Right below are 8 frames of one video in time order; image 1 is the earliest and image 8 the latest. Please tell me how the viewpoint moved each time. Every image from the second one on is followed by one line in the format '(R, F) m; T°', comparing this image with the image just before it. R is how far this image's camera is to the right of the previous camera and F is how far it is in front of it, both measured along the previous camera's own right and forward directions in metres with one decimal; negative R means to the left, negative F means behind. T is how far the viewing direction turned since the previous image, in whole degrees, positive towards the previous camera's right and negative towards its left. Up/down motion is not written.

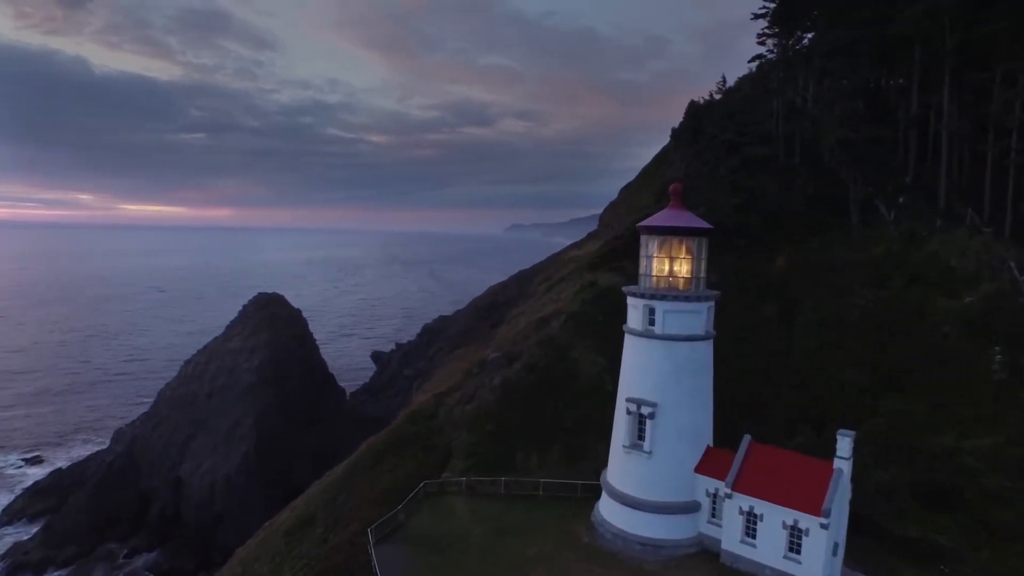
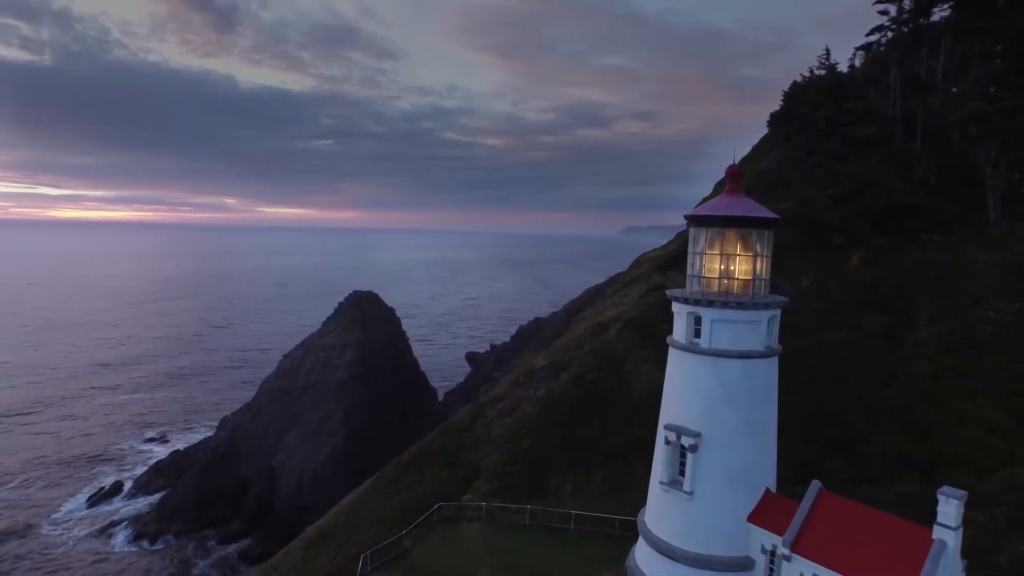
(+2.3, +2.9) m; -10°
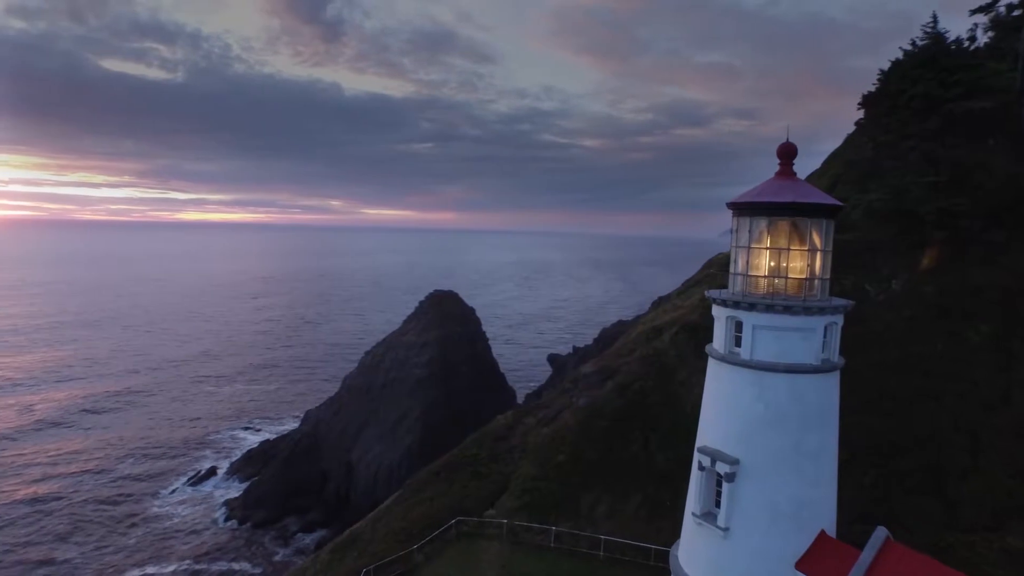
(+1.7, +1.7) m; -8°
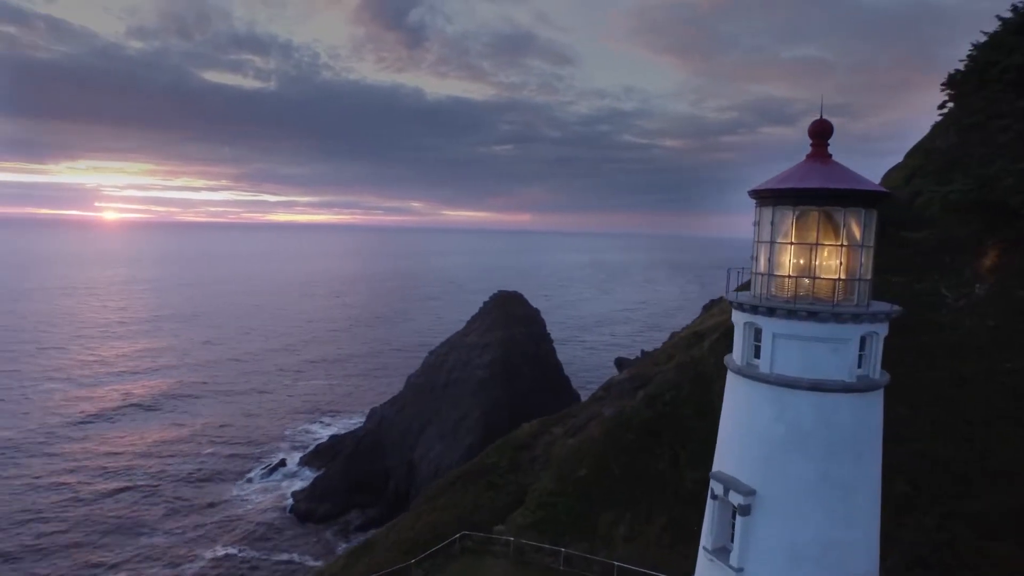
(+1.6, +1.3) m; -7°
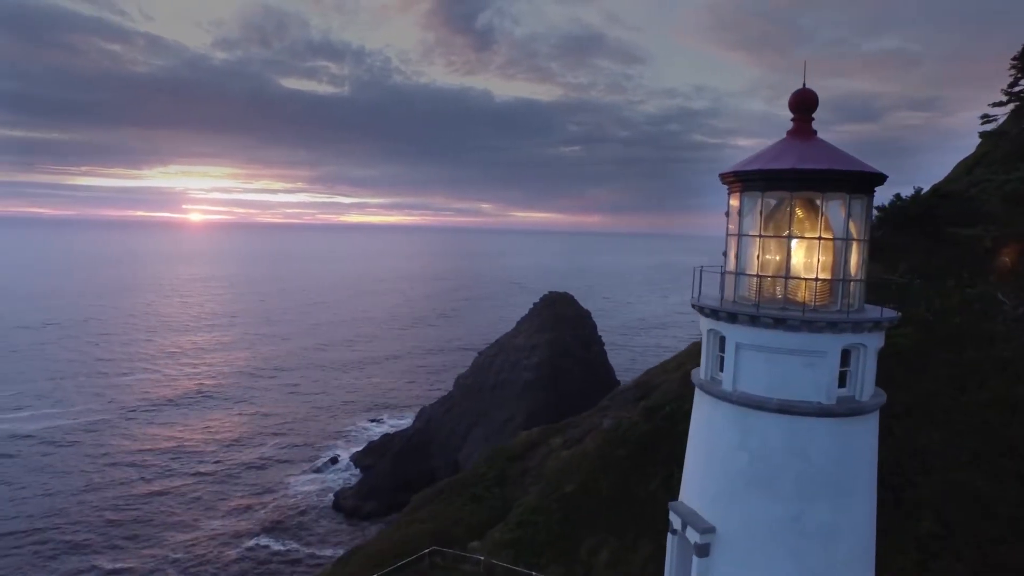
(+2.1, +1.4) m; -6°
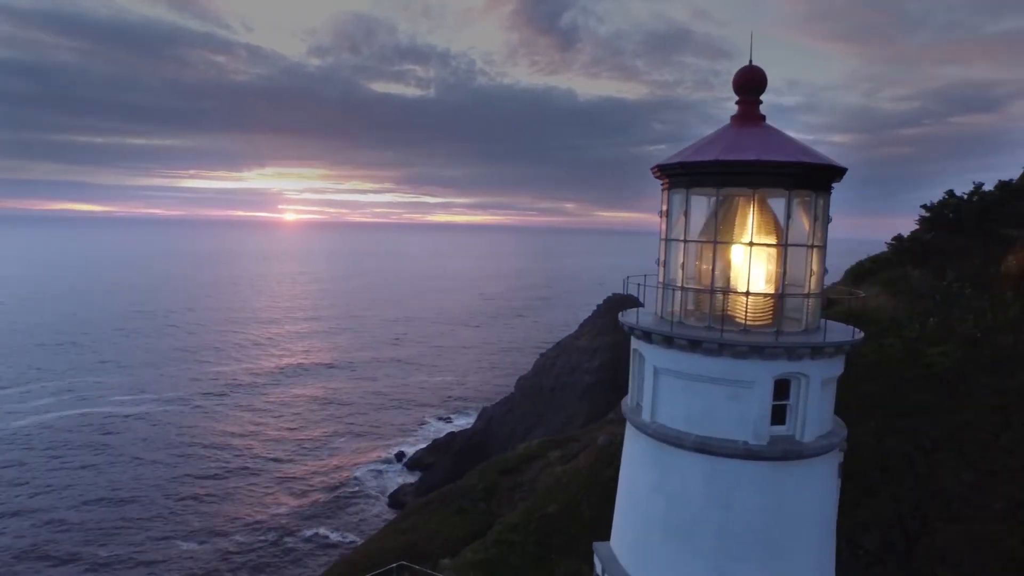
(+2.4, +1.1) m; -7°
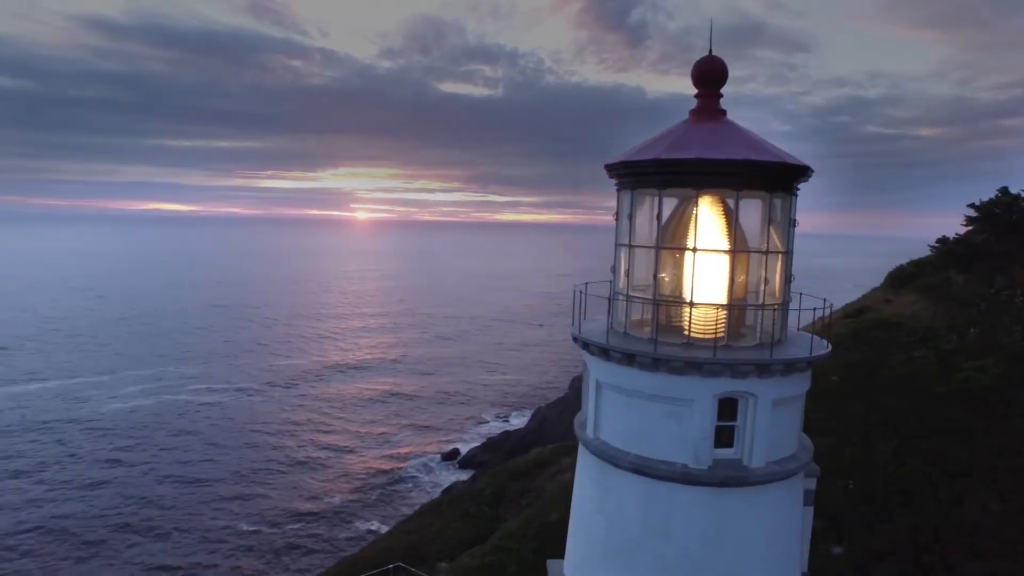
(+1.5, +0.4) m; -6°
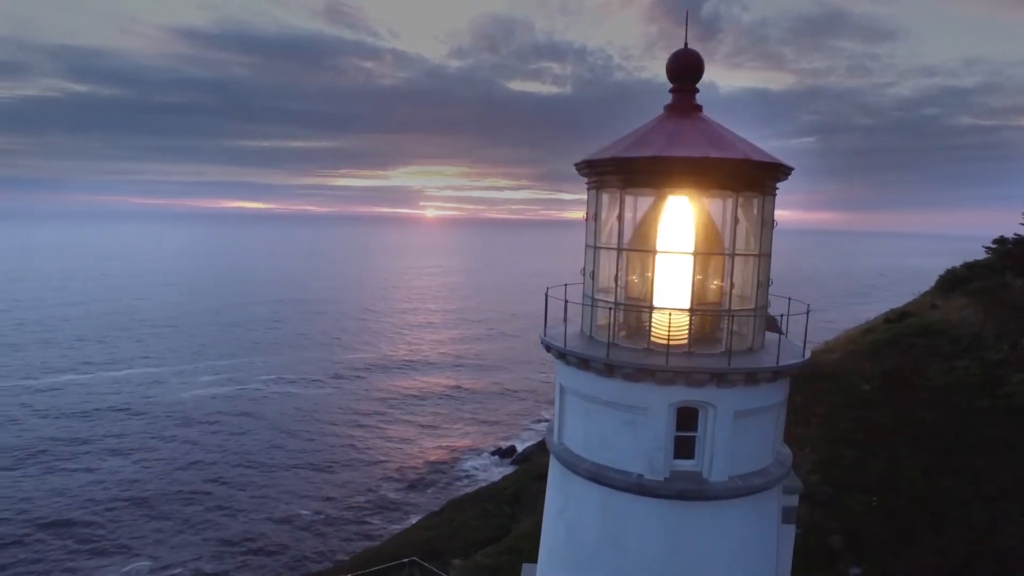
(+1.1, +0.2) m; -6°
